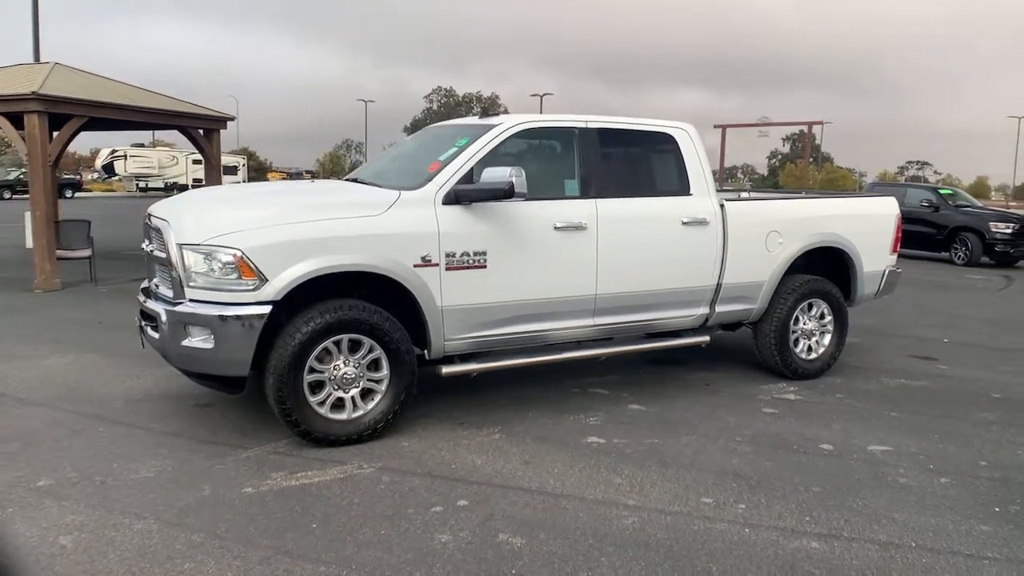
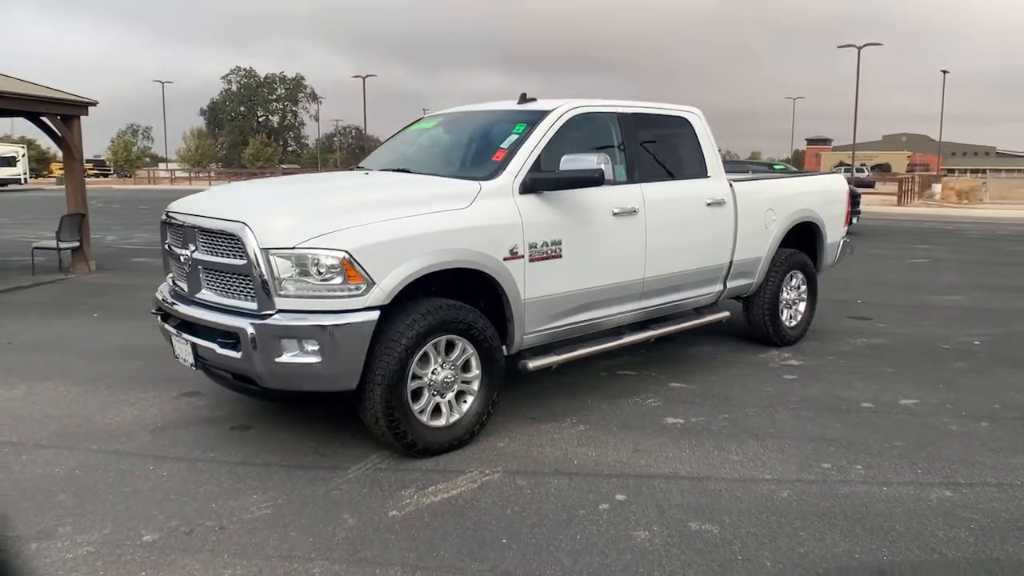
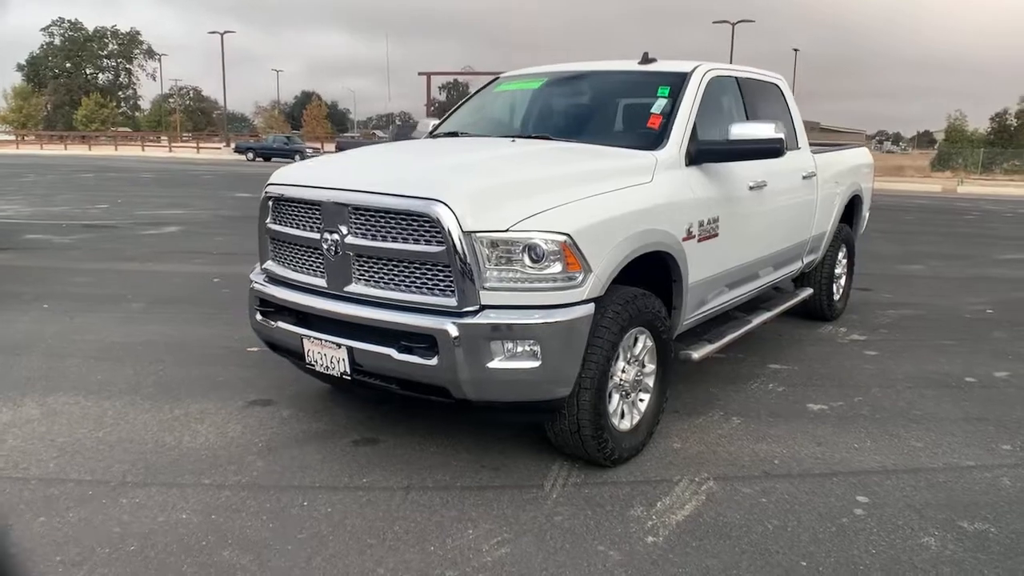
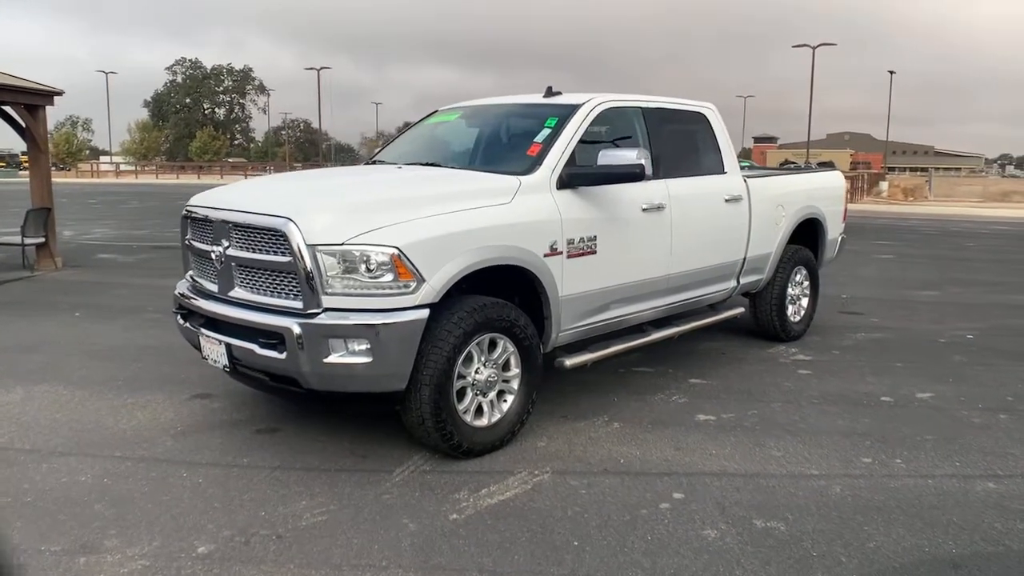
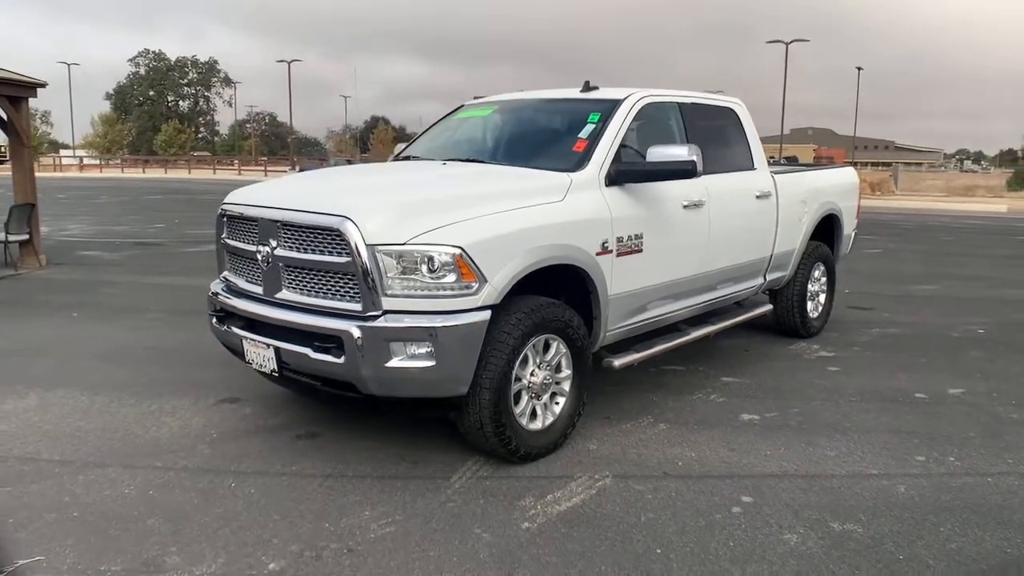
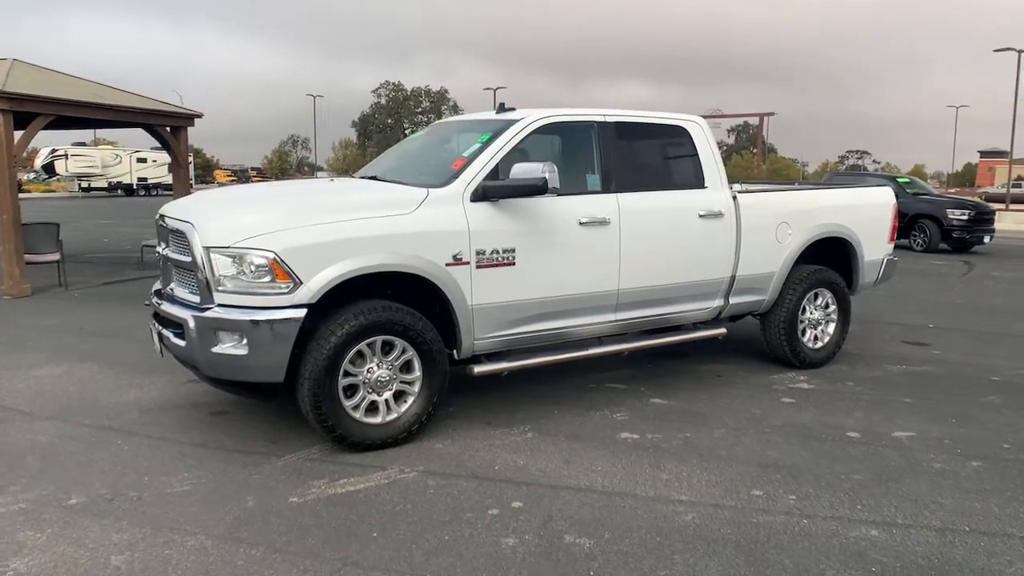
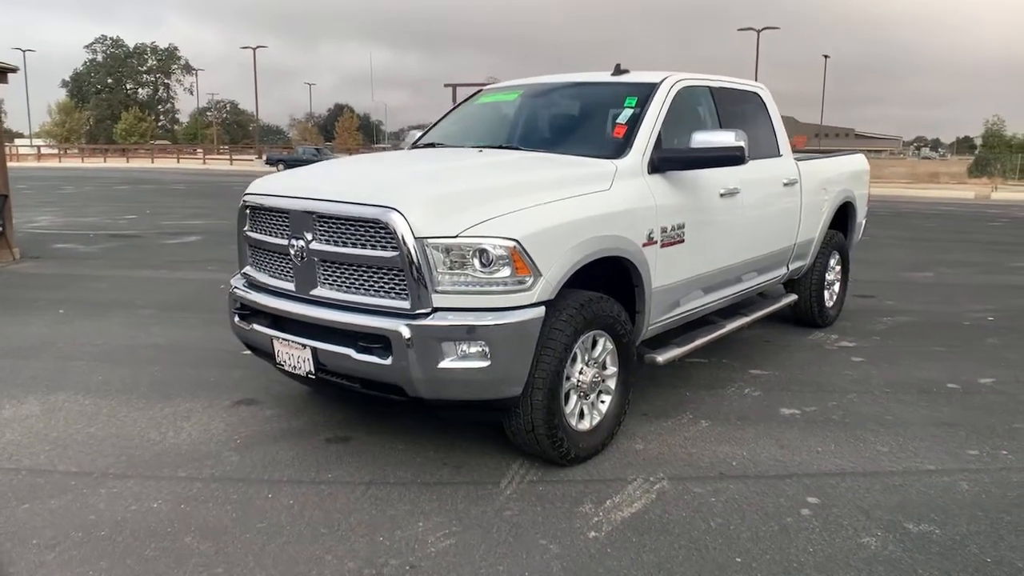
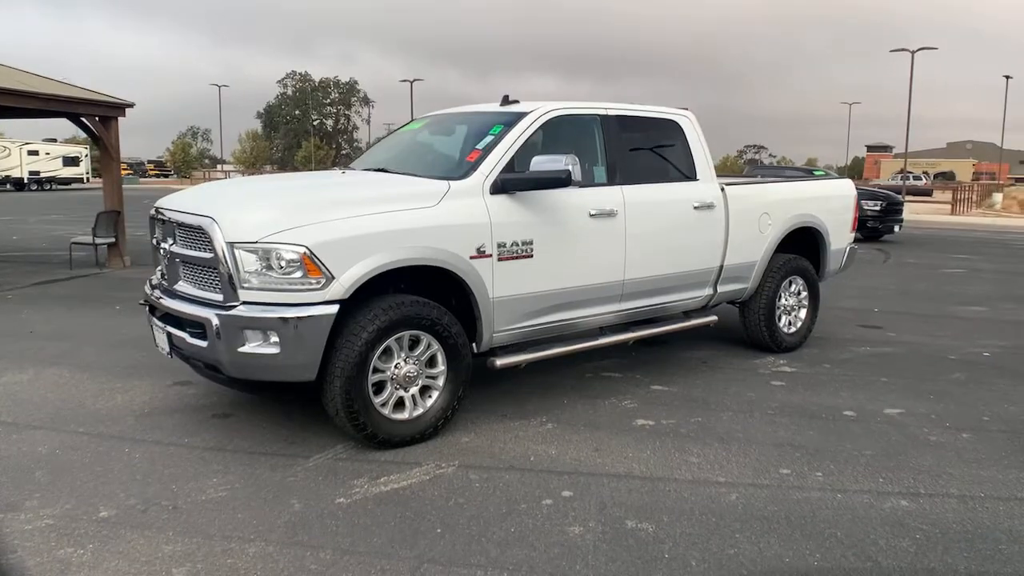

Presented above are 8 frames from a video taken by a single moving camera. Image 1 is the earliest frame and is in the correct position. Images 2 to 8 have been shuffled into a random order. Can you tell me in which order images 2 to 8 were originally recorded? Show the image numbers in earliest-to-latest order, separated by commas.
6, 8, 2, 4, 5, 7, 3
